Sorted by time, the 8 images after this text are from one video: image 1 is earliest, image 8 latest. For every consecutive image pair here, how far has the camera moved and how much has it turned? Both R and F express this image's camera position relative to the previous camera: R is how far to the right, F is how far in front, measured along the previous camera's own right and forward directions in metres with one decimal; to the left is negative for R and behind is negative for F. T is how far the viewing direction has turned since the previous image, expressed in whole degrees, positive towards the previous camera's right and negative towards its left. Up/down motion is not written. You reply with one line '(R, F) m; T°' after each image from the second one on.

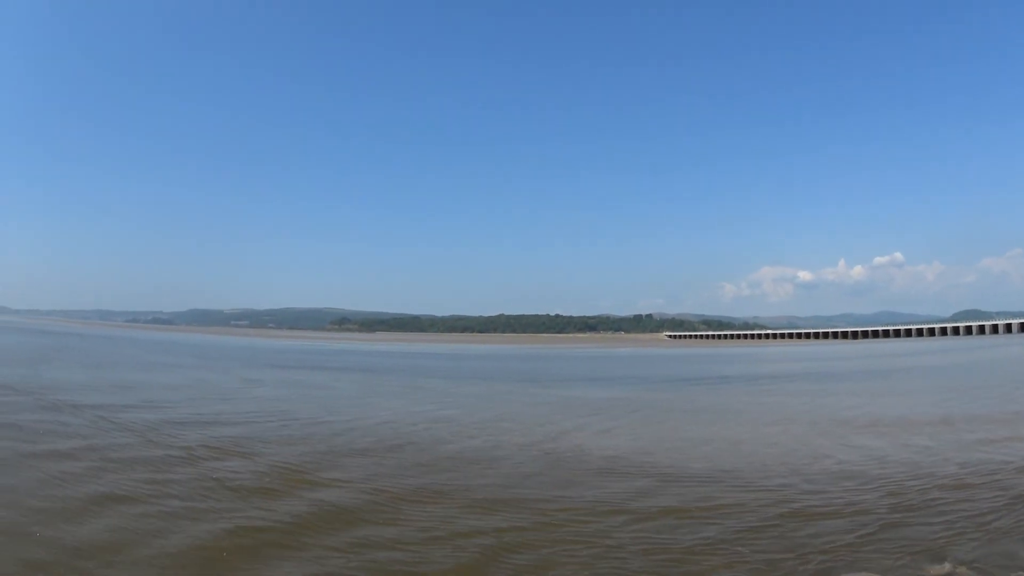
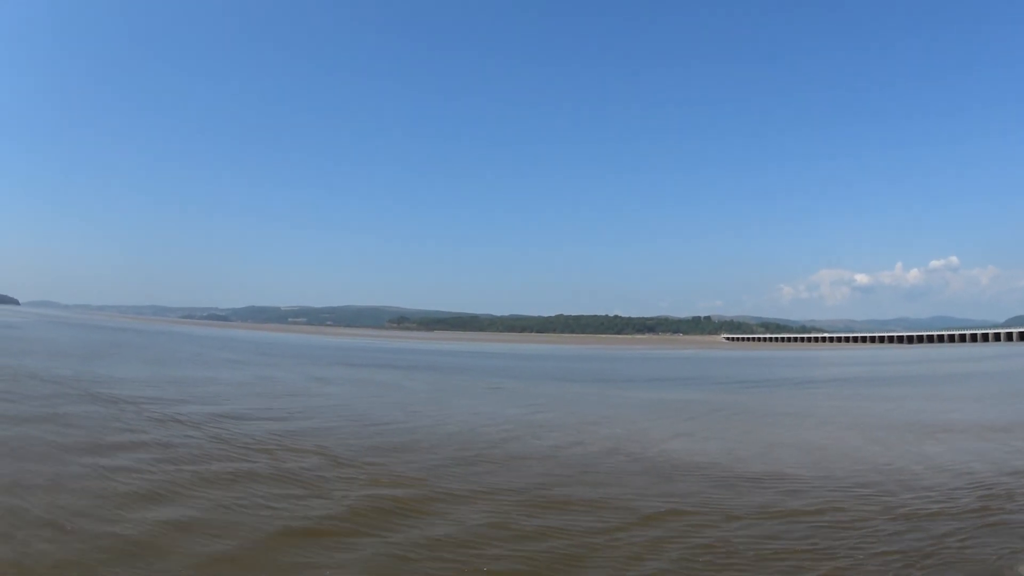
(-1.2, +0.3) m; 0°
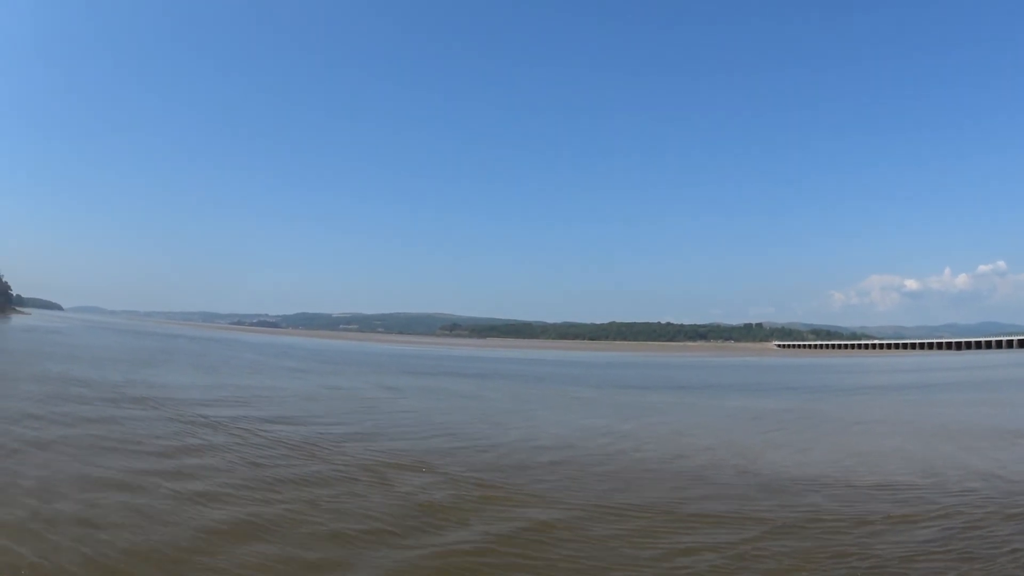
(-1.3, +0.3) m; 0°
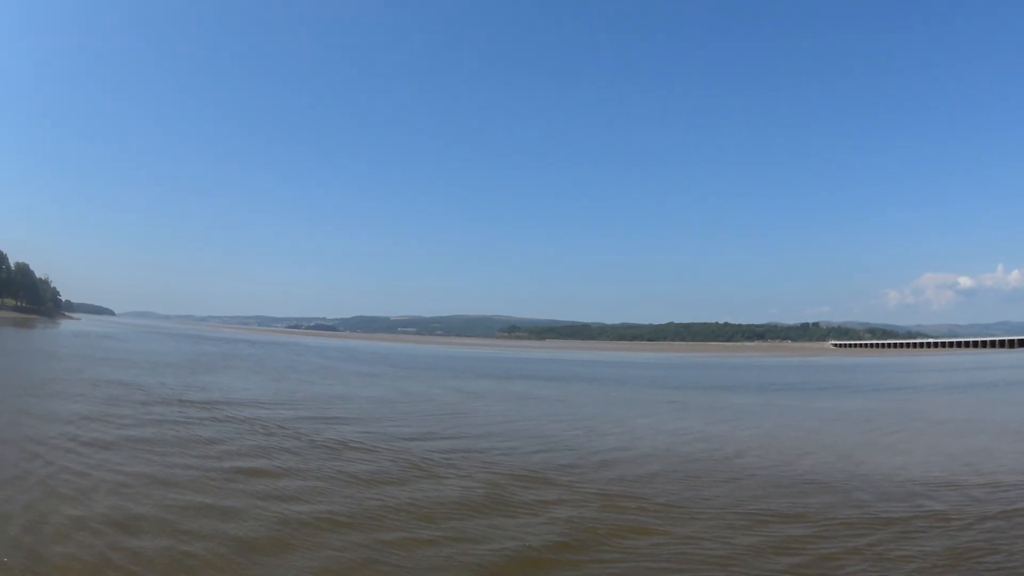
(-1.3, +0.2) m; 0°
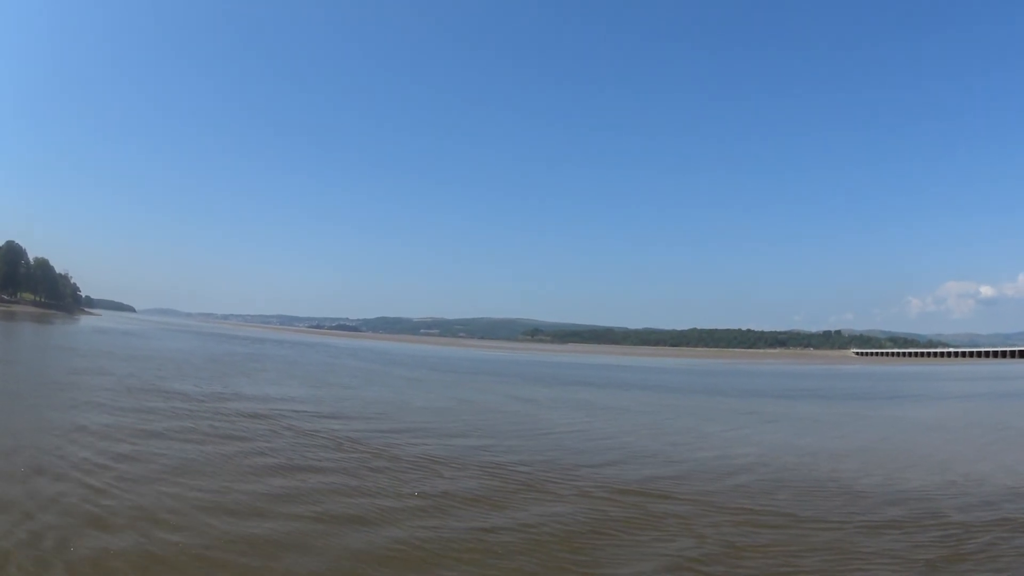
(-0.5, +0.1) m; 0°
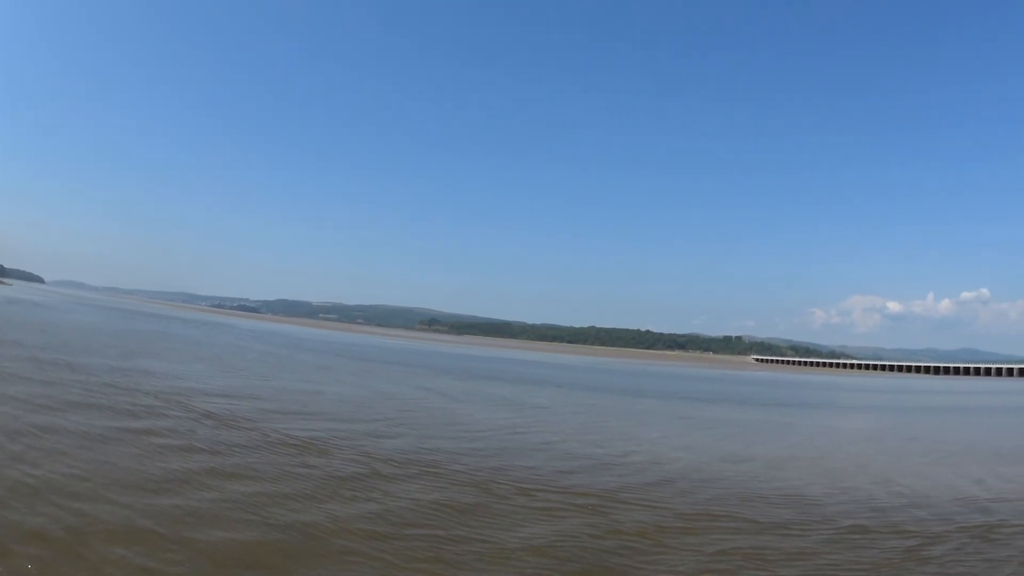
(-0.4, +0.5) m; +7°
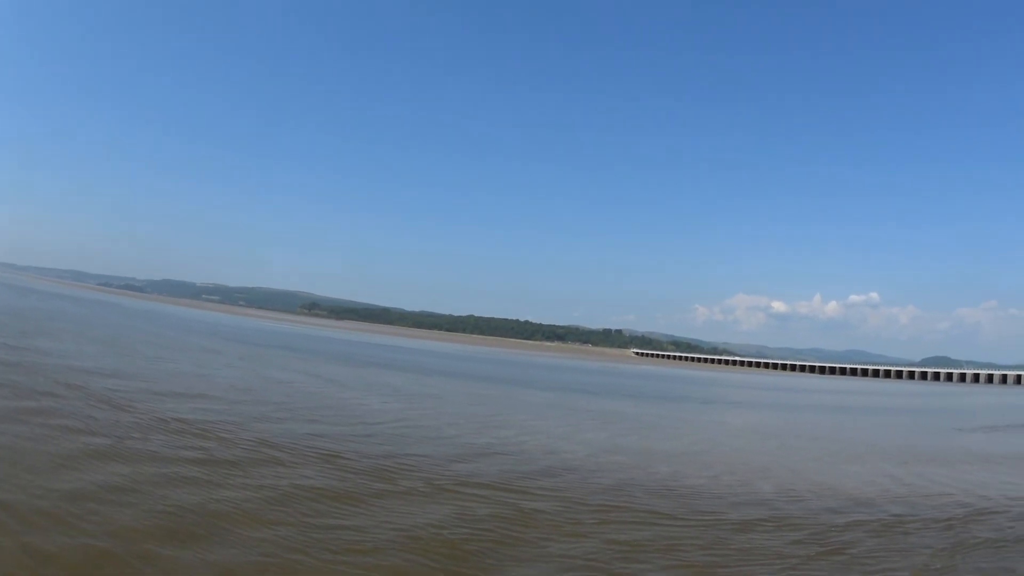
(-0.6, +0.6) m; +9°
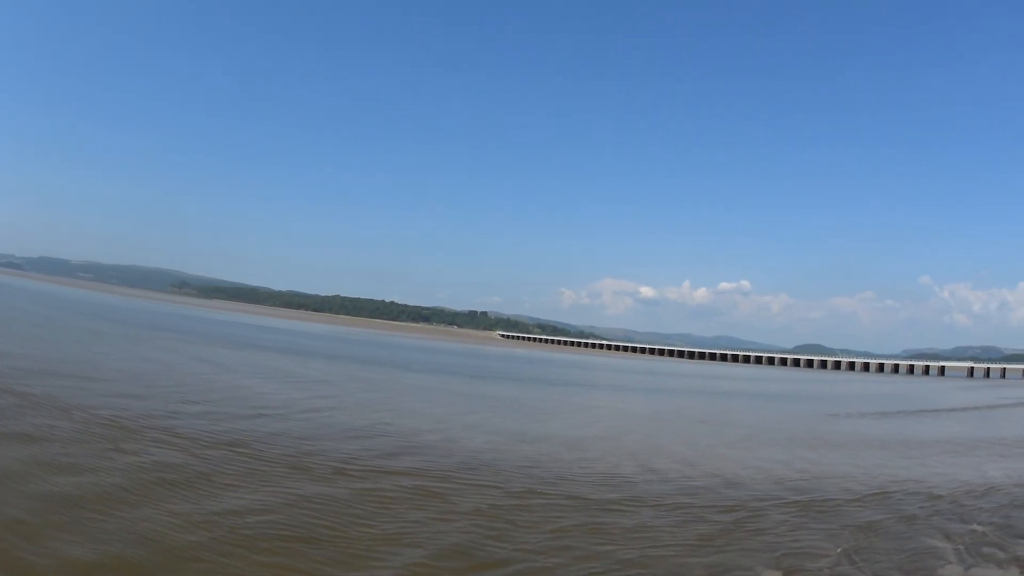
(-1.0, +1.2) m; +12°
